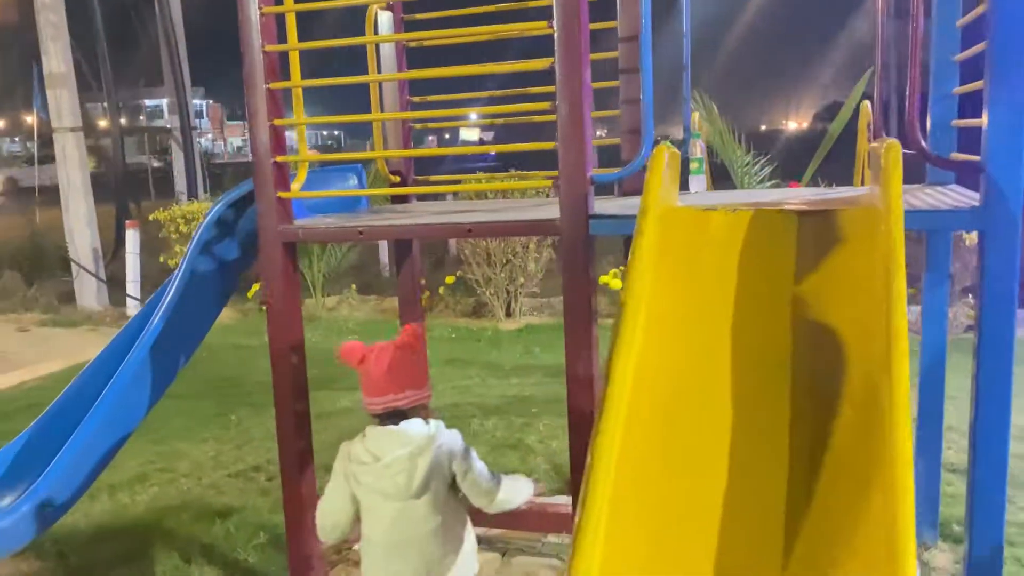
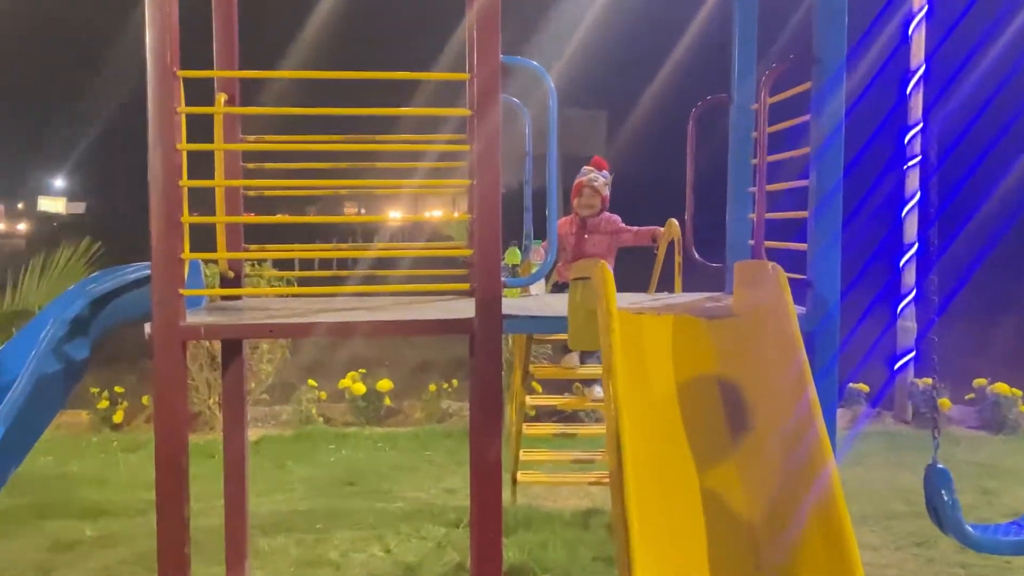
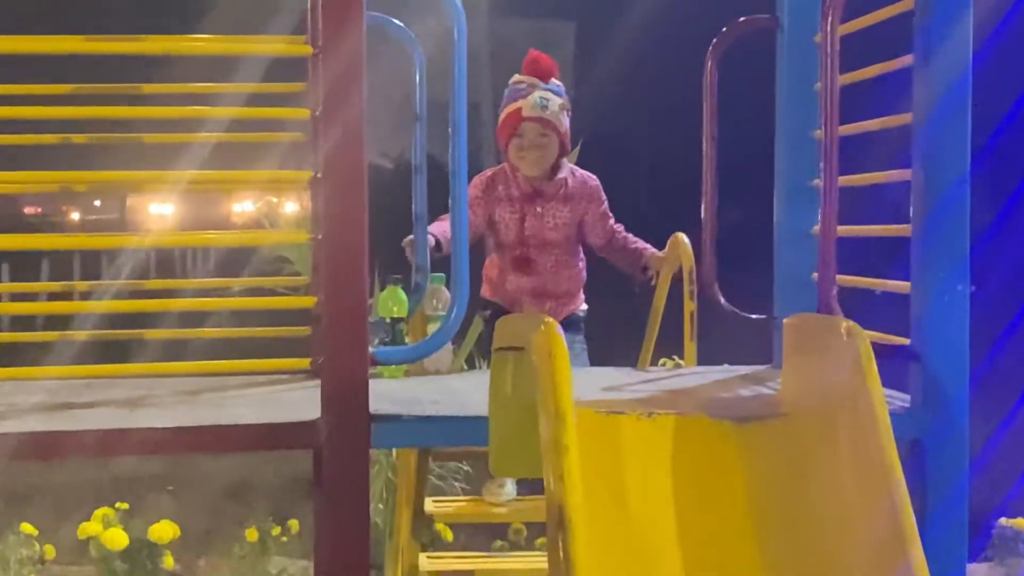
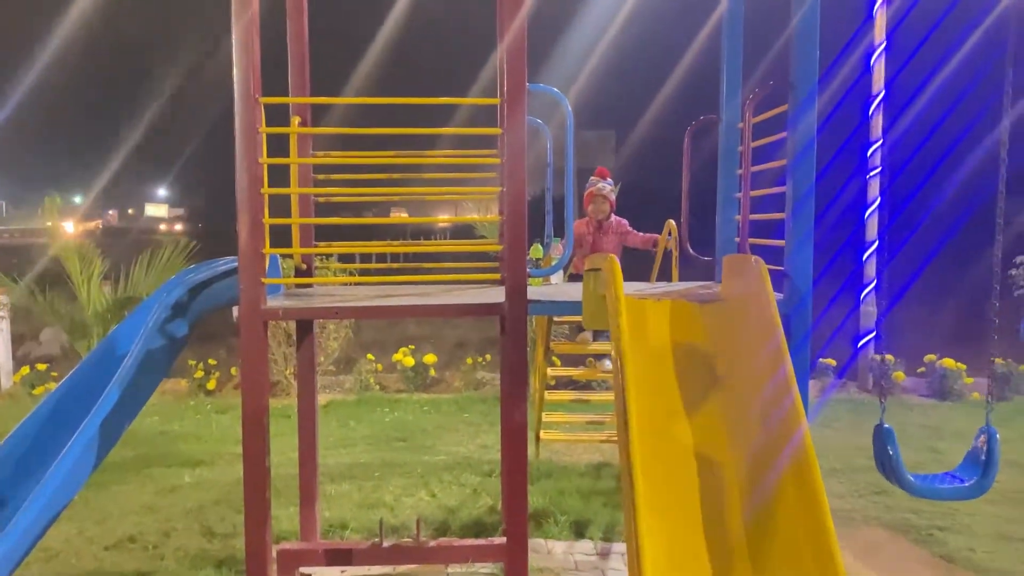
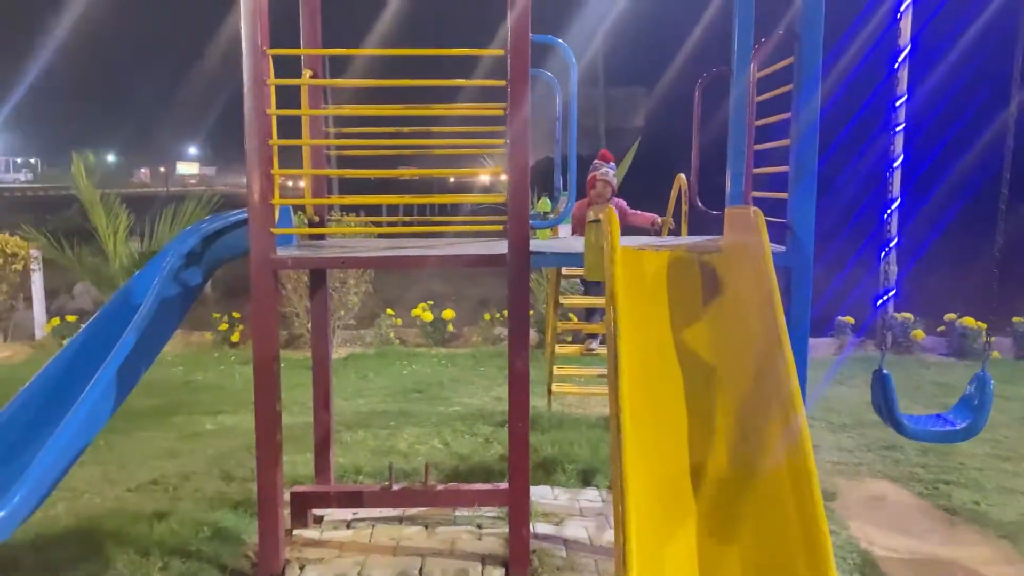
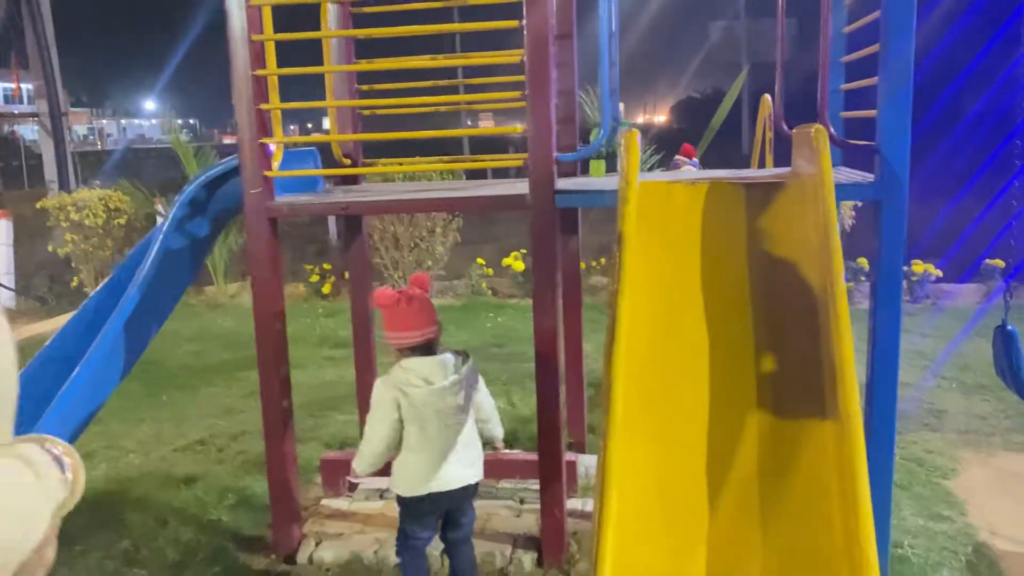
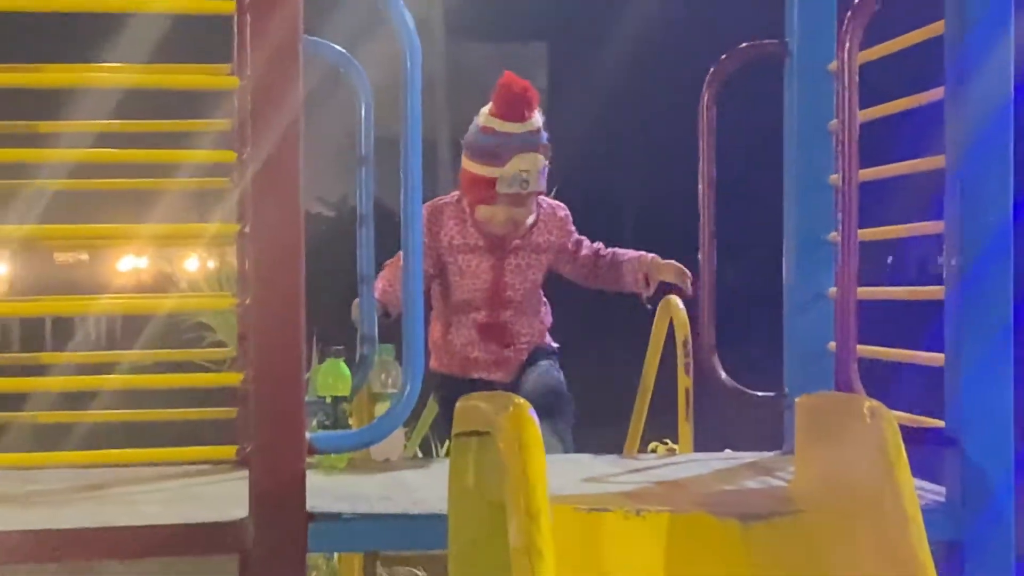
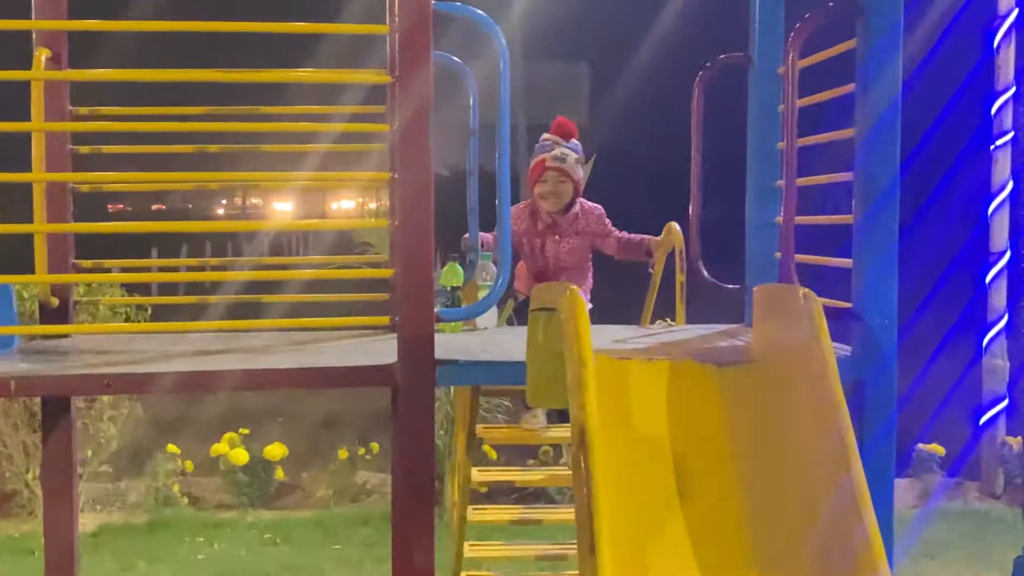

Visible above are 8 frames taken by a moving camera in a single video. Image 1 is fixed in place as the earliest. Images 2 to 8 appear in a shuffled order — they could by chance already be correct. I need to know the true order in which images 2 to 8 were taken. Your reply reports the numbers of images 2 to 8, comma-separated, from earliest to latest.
6, 5, 4, 2, 8, 3, 7
